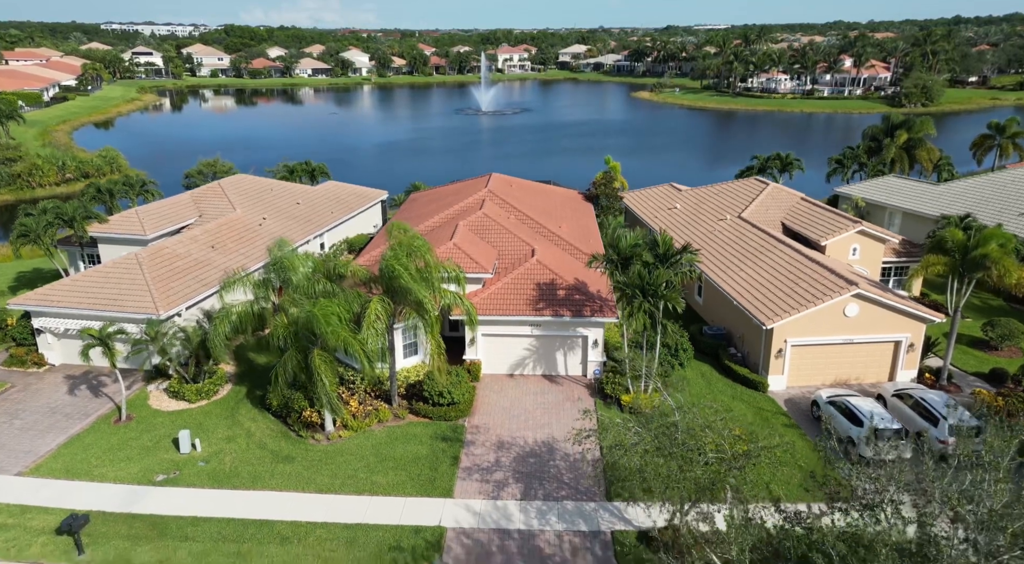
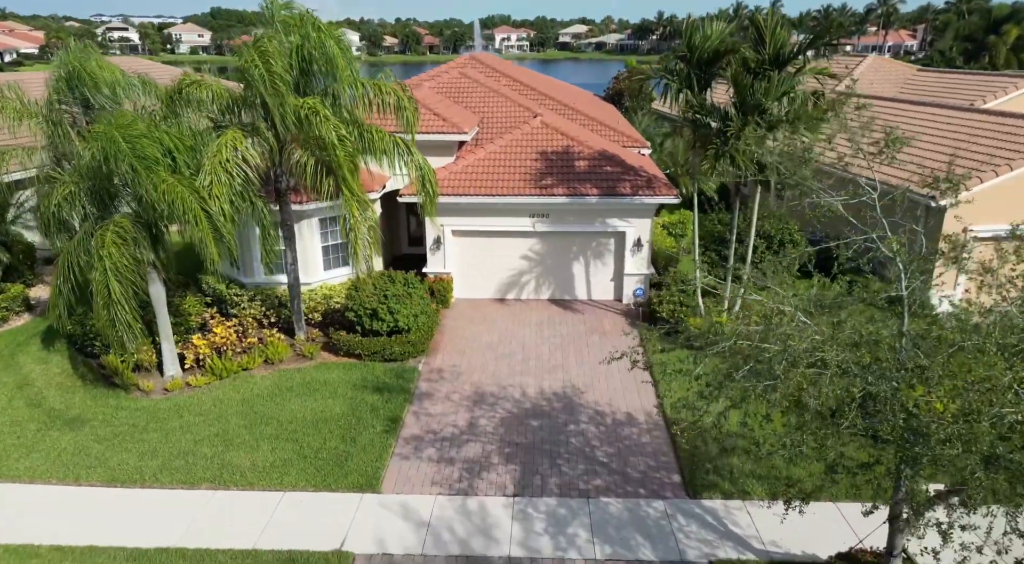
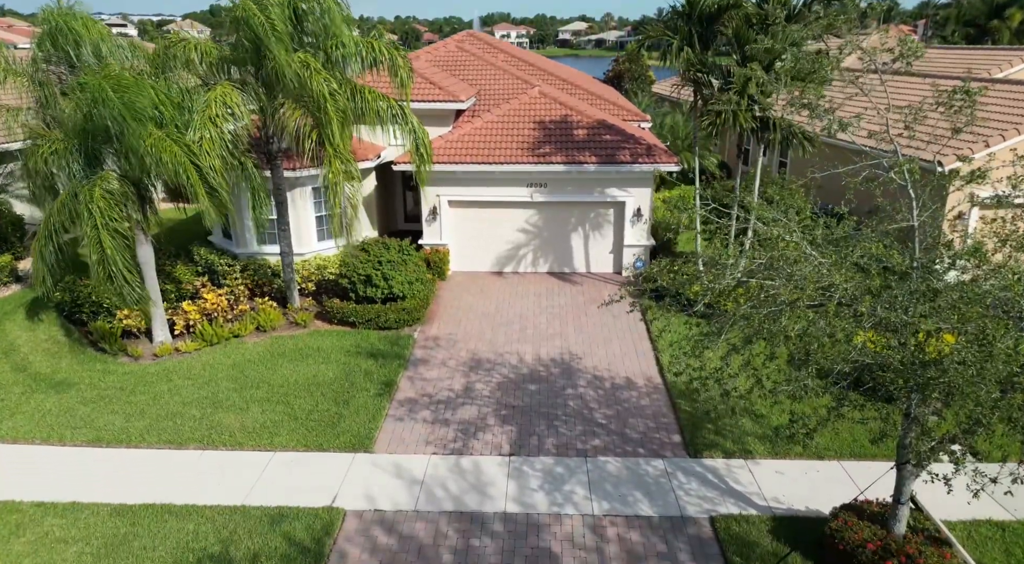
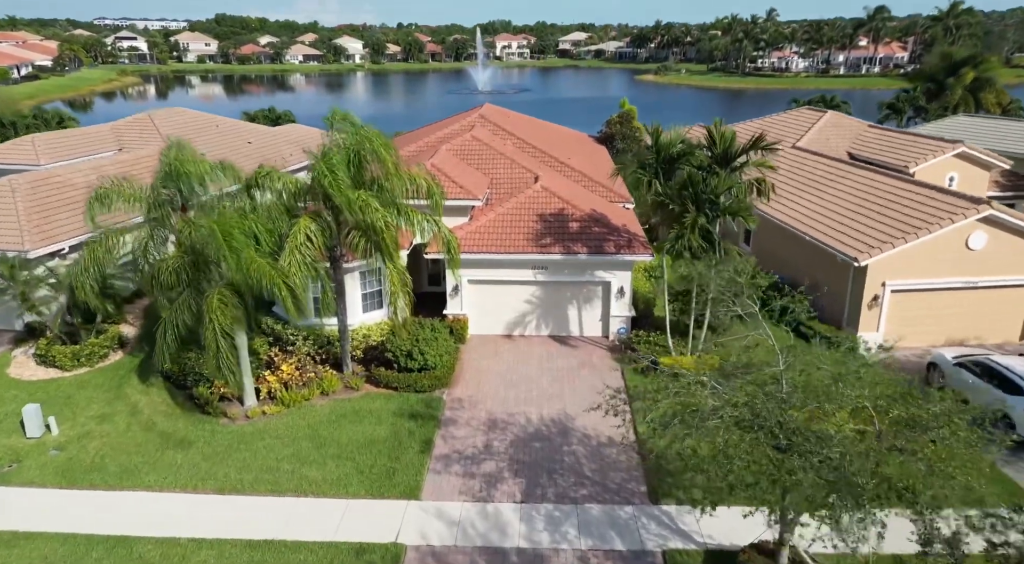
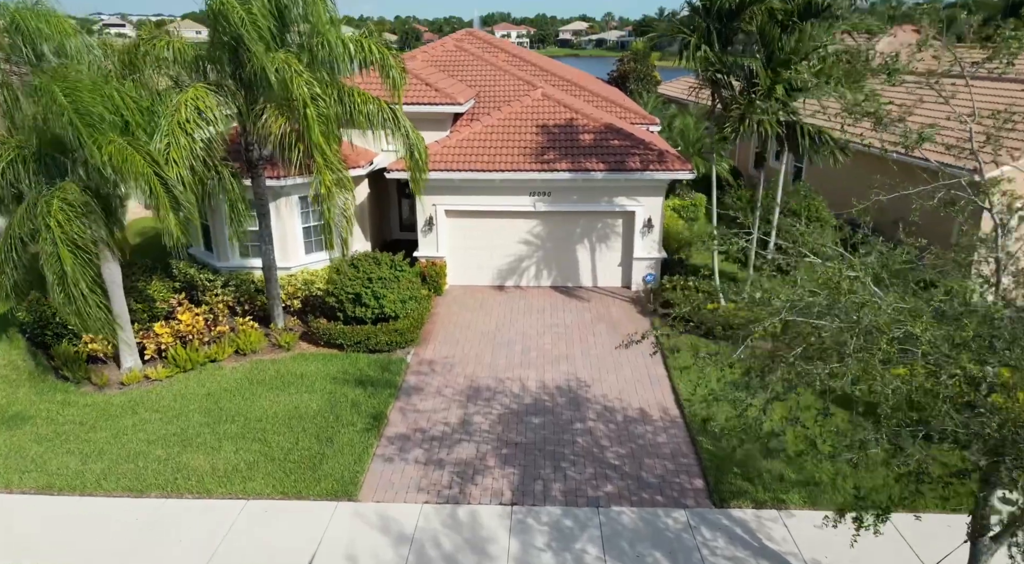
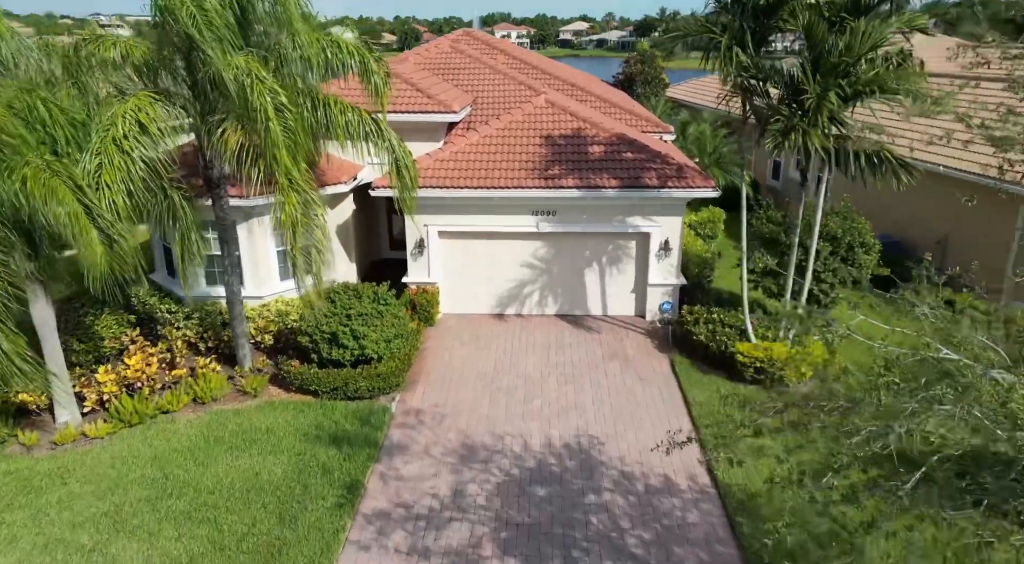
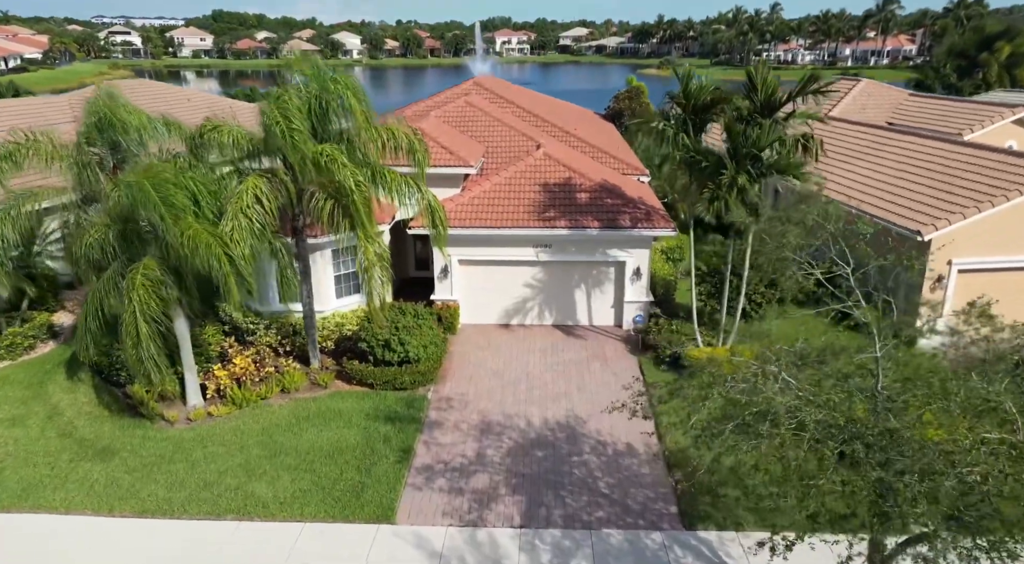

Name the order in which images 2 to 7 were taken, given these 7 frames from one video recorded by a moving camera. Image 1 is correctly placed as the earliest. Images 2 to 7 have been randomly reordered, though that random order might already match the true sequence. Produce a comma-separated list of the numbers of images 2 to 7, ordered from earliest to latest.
4, 7, 2, 3, 5, 6
